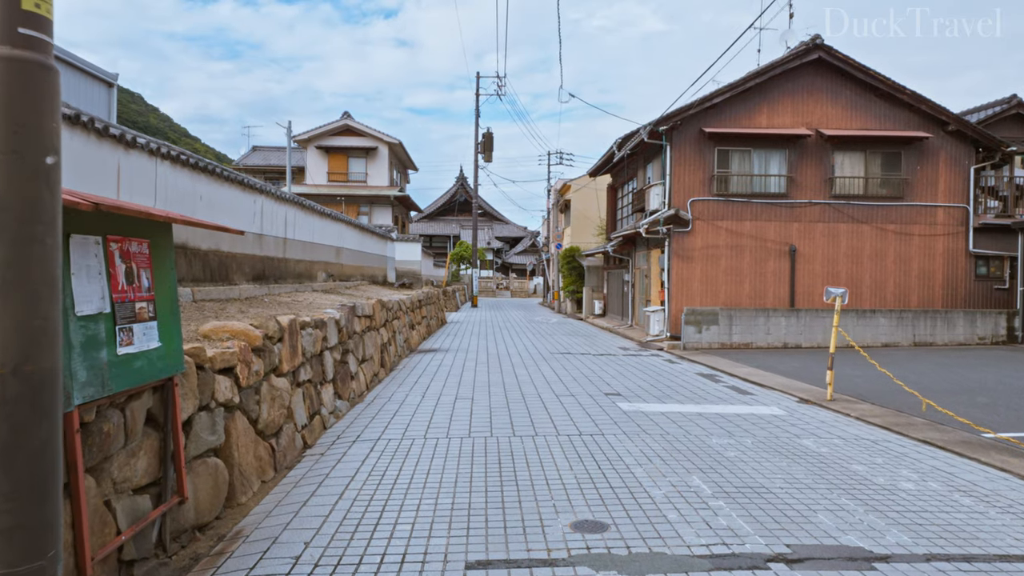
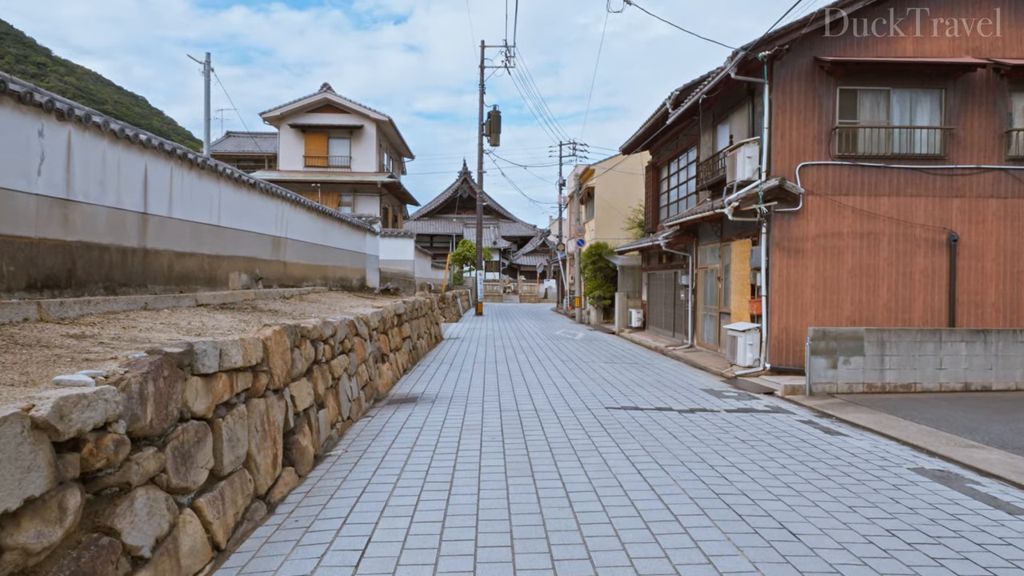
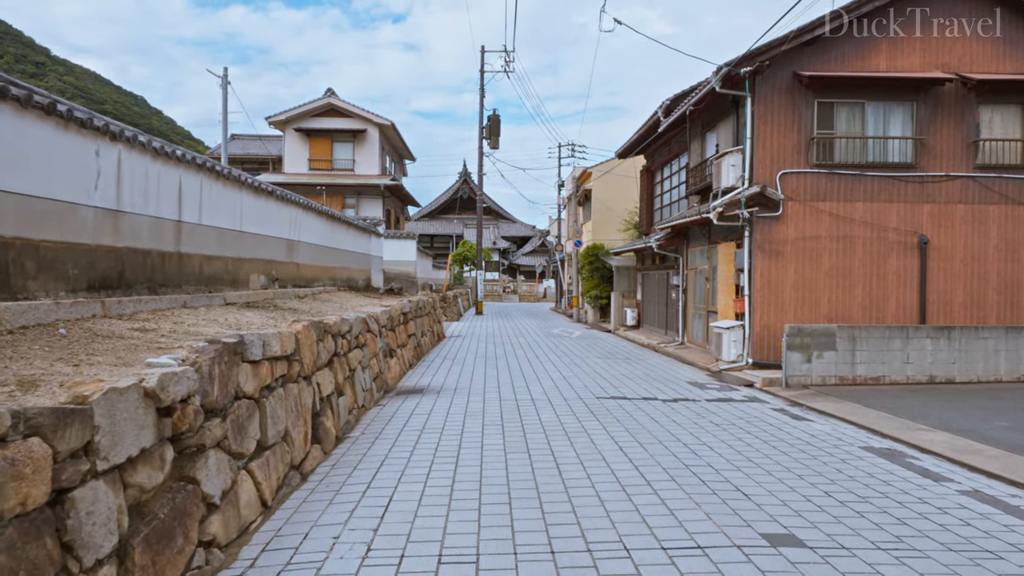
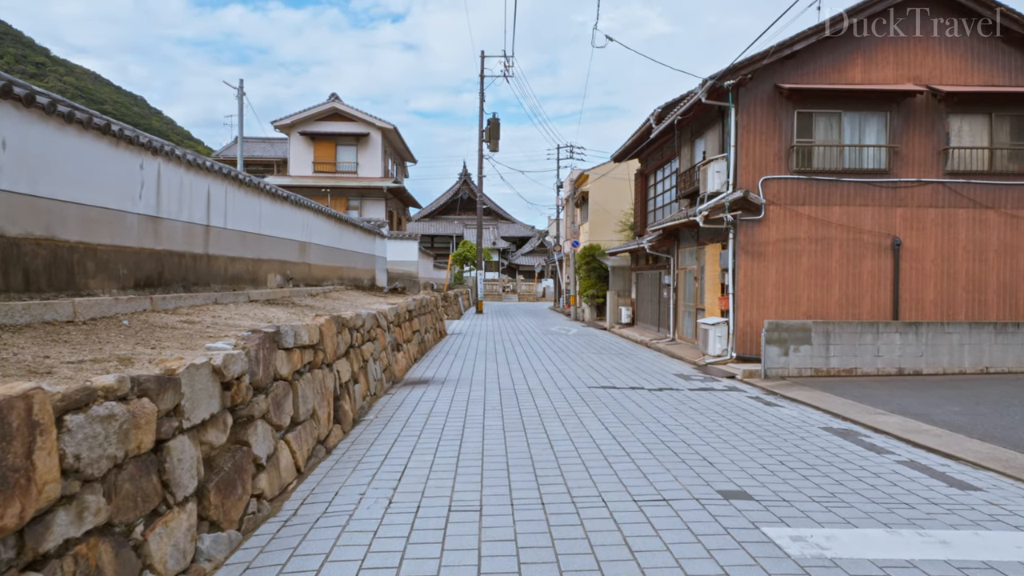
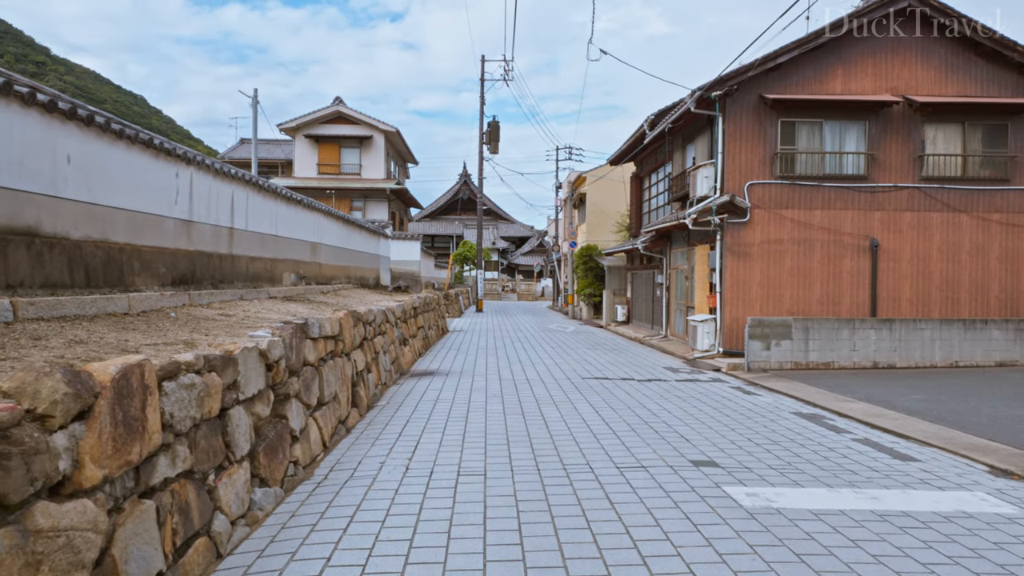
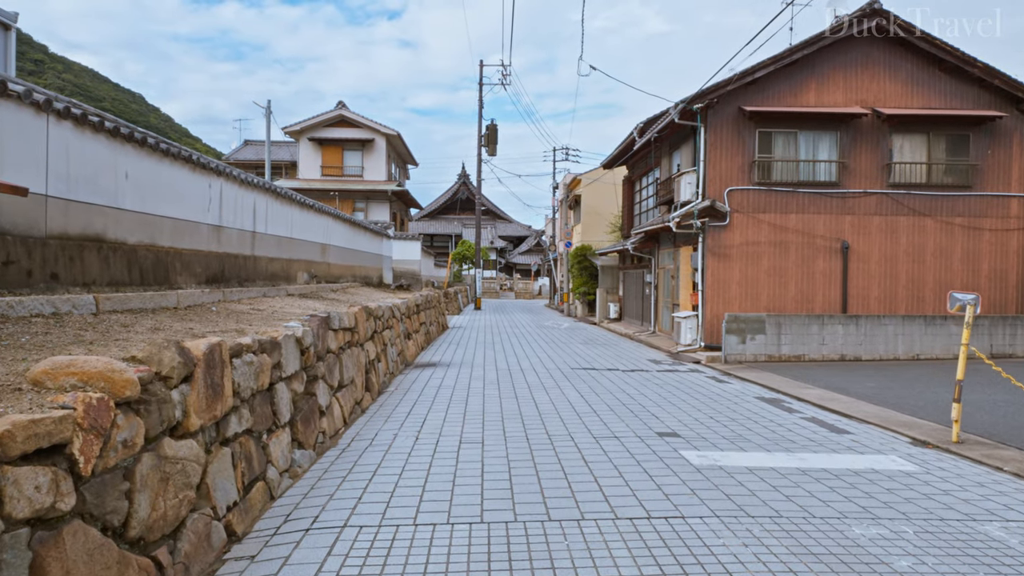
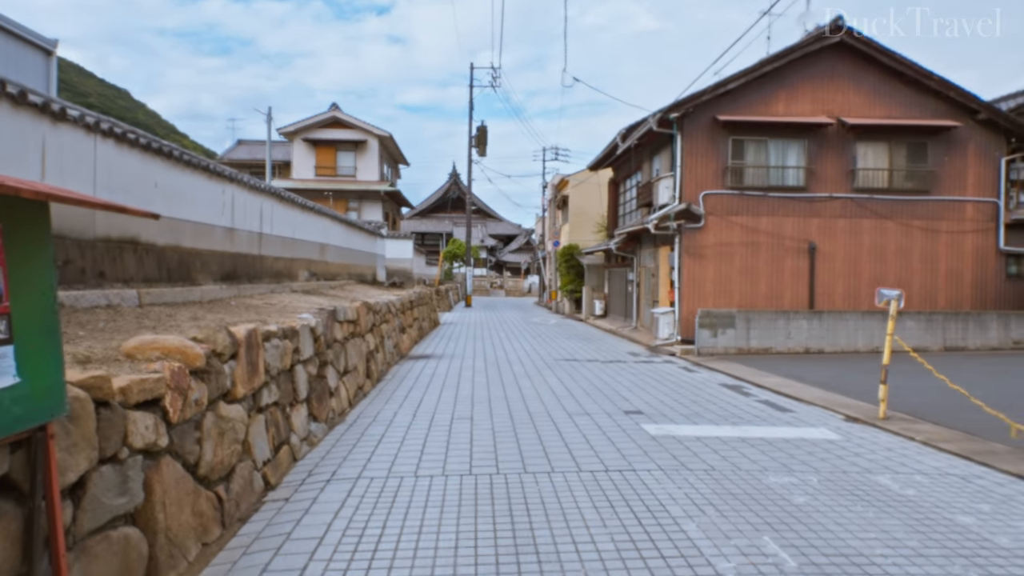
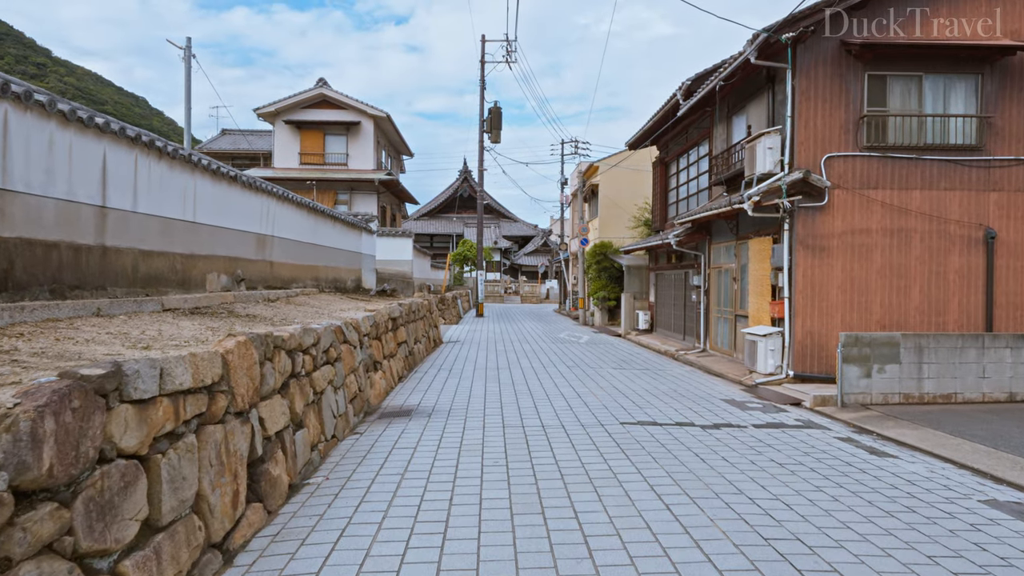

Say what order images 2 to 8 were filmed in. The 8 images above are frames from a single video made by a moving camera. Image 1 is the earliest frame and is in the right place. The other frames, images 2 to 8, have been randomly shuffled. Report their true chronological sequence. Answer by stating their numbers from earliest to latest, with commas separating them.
7, 6, 5, 4, 3, 2, 8
